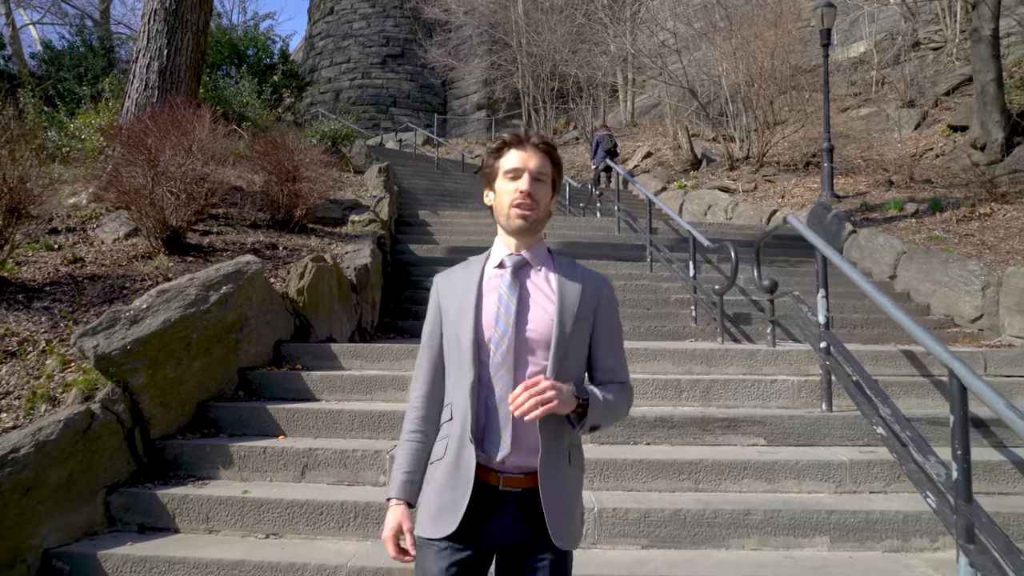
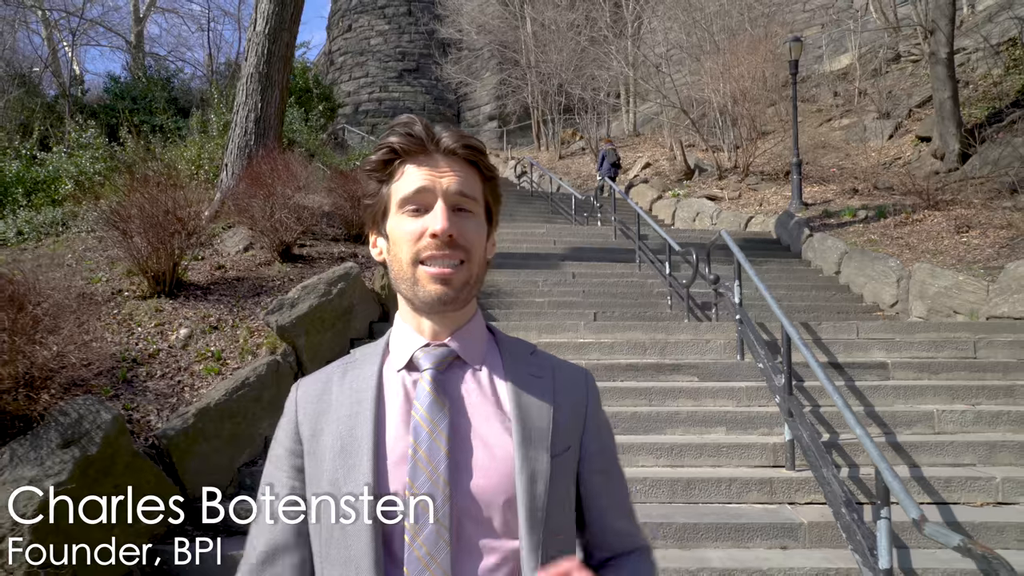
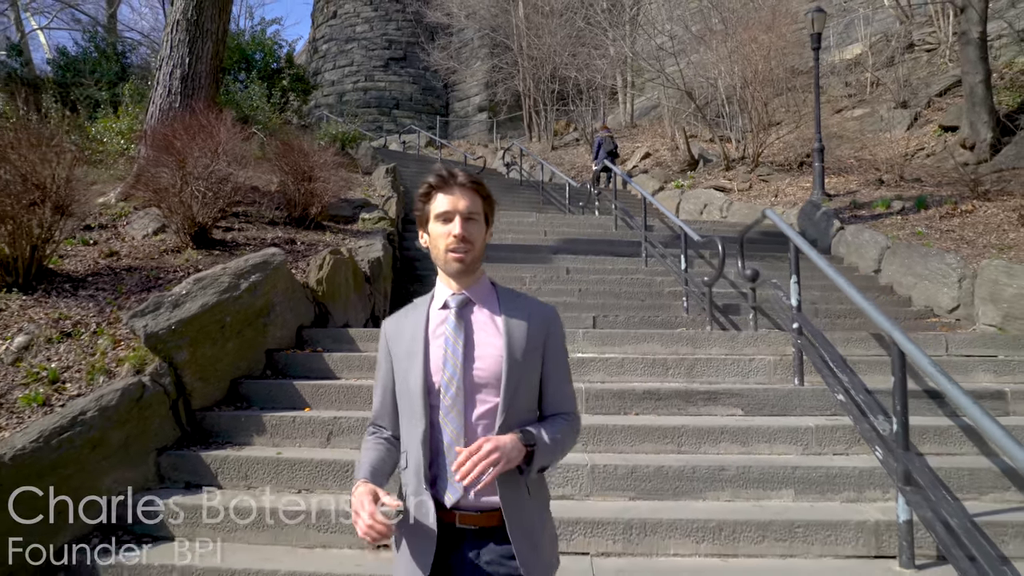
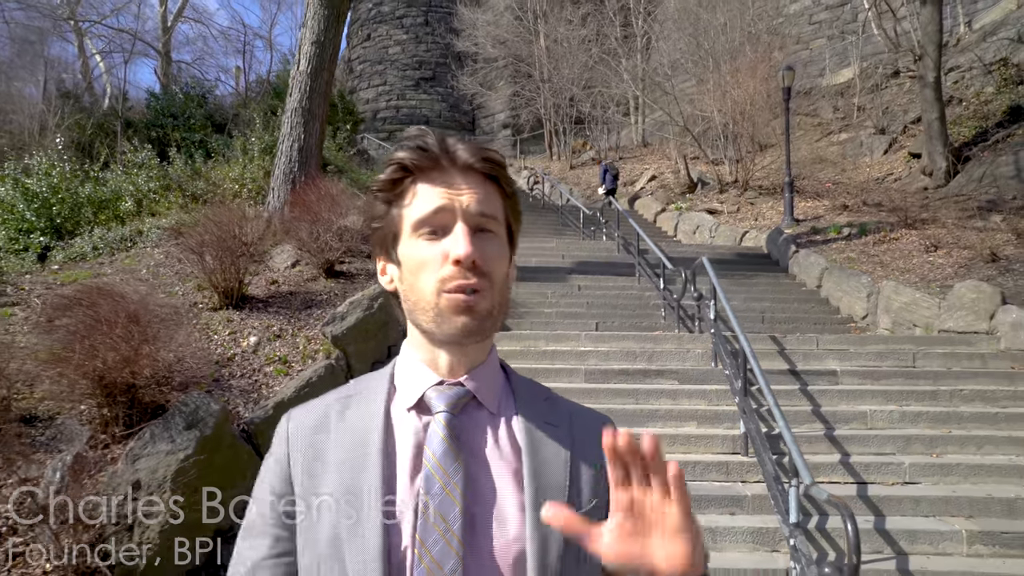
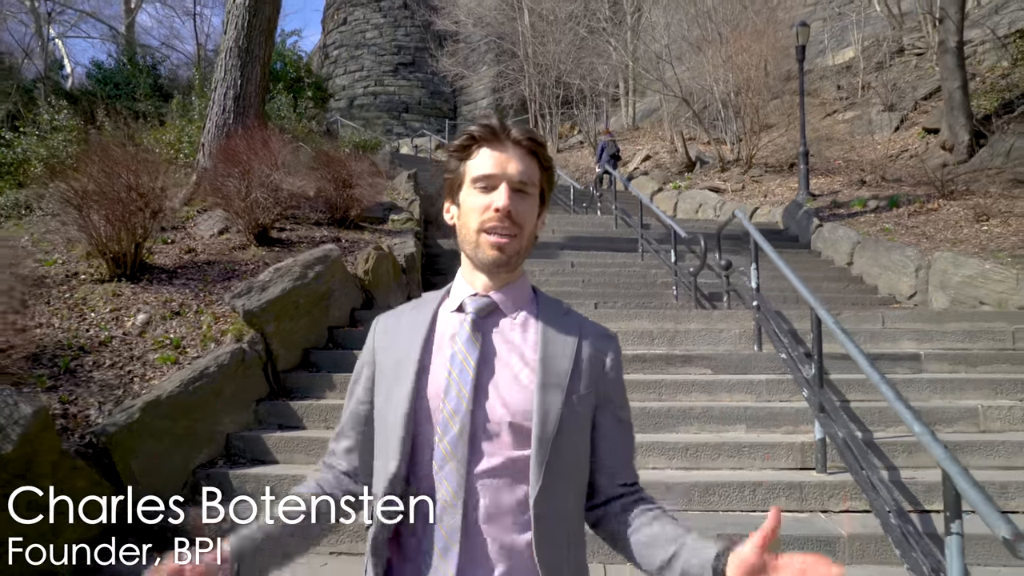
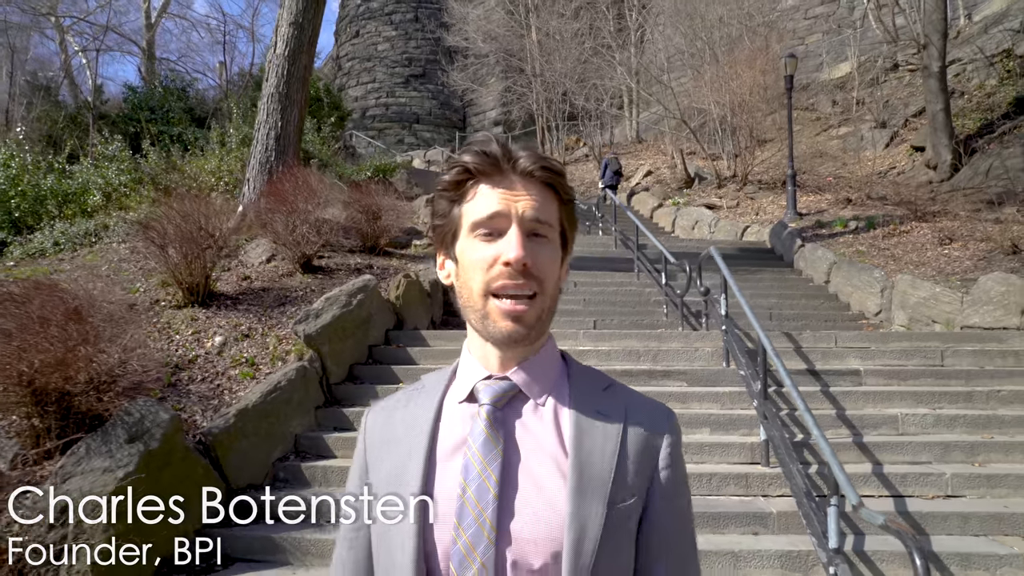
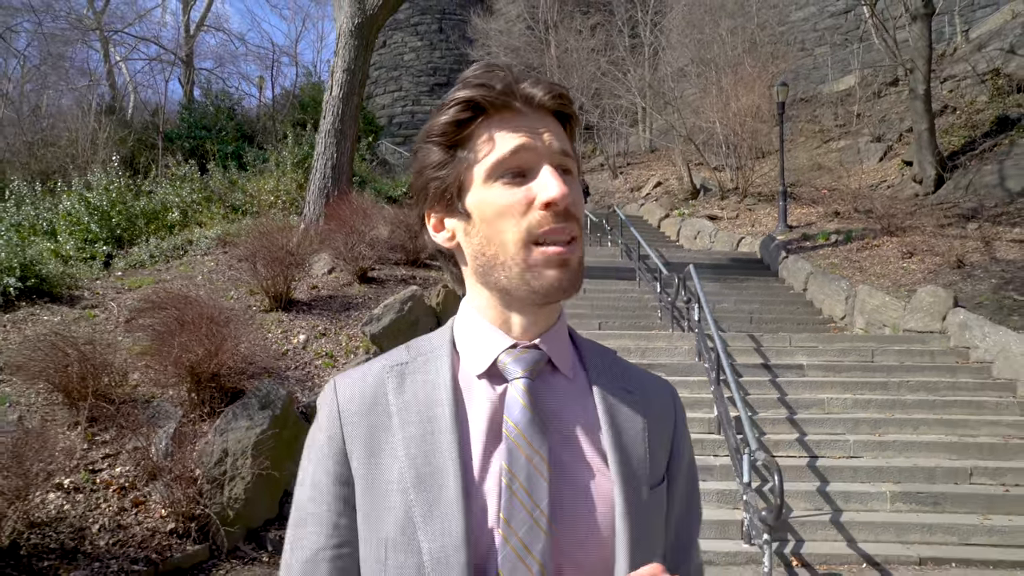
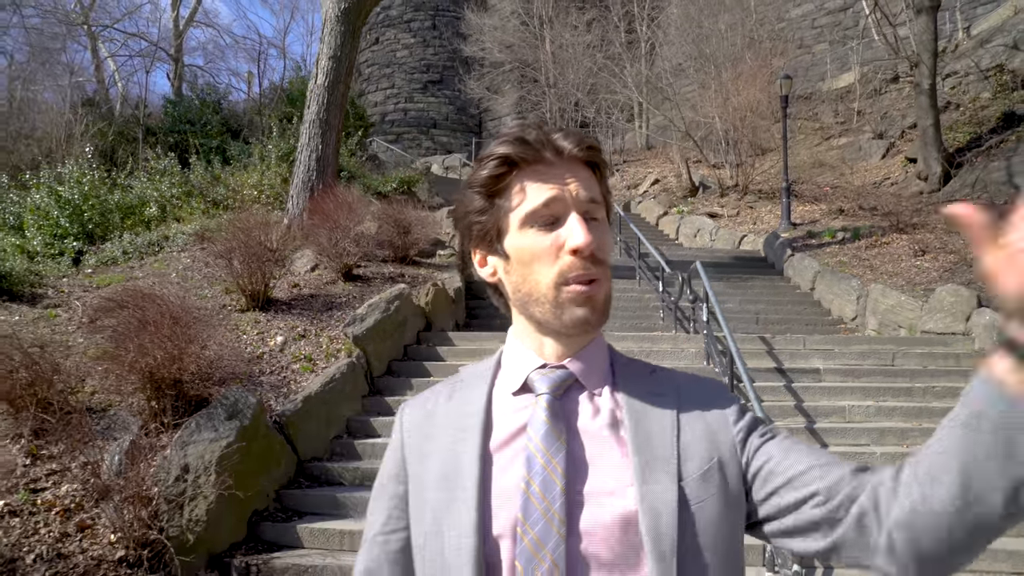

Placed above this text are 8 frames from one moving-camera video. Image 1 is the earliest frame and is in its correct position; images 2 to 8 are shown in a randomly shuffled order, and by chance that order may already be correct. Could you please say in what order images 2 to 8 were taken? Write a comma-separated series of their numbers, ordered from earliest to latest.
3, 5, 2, 6, 4, 8, 7
